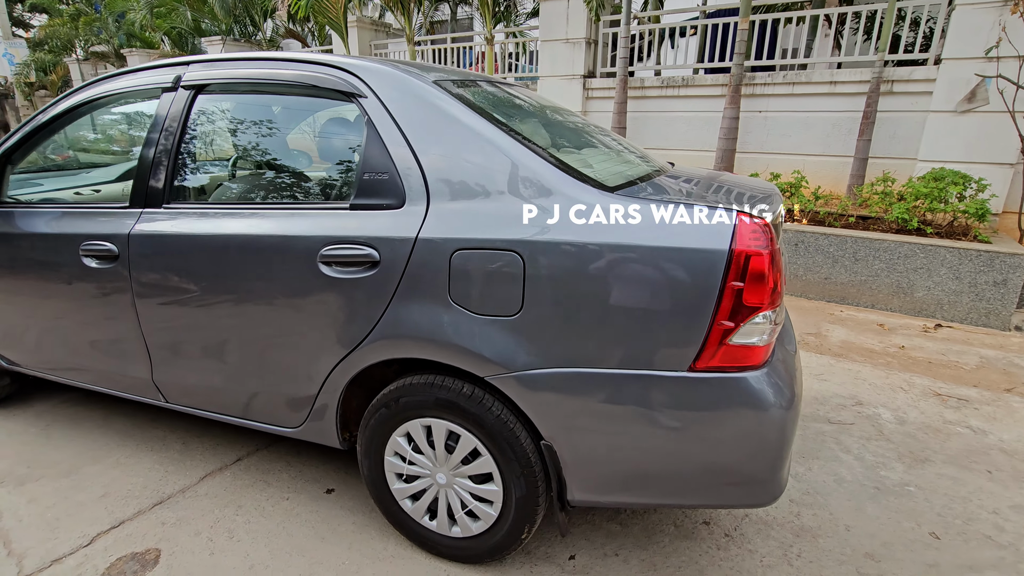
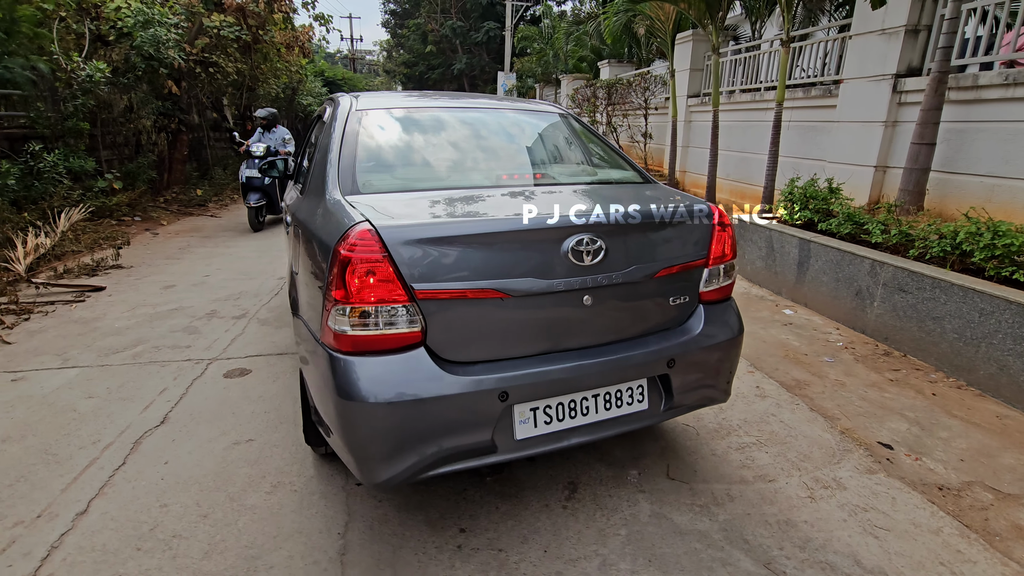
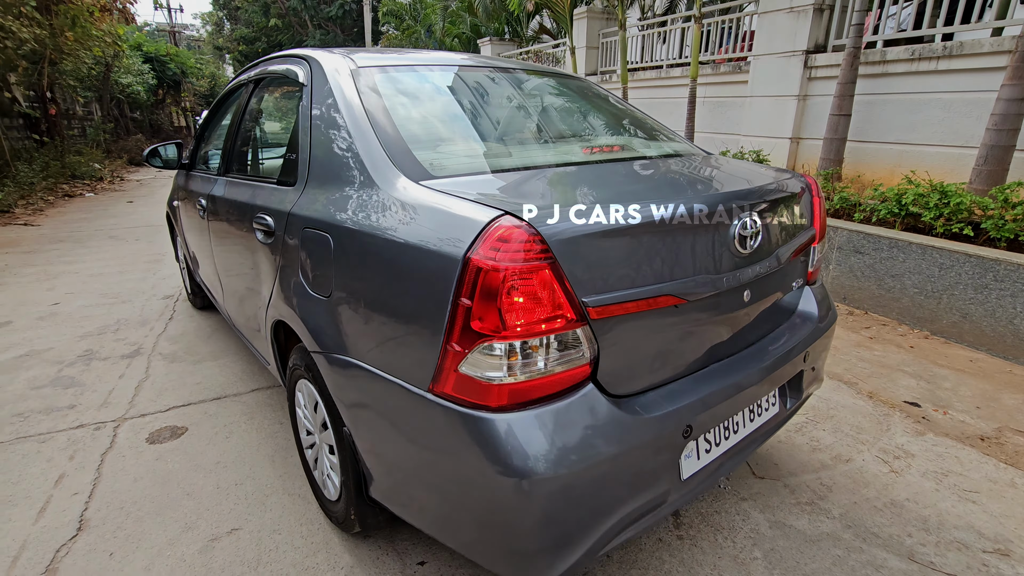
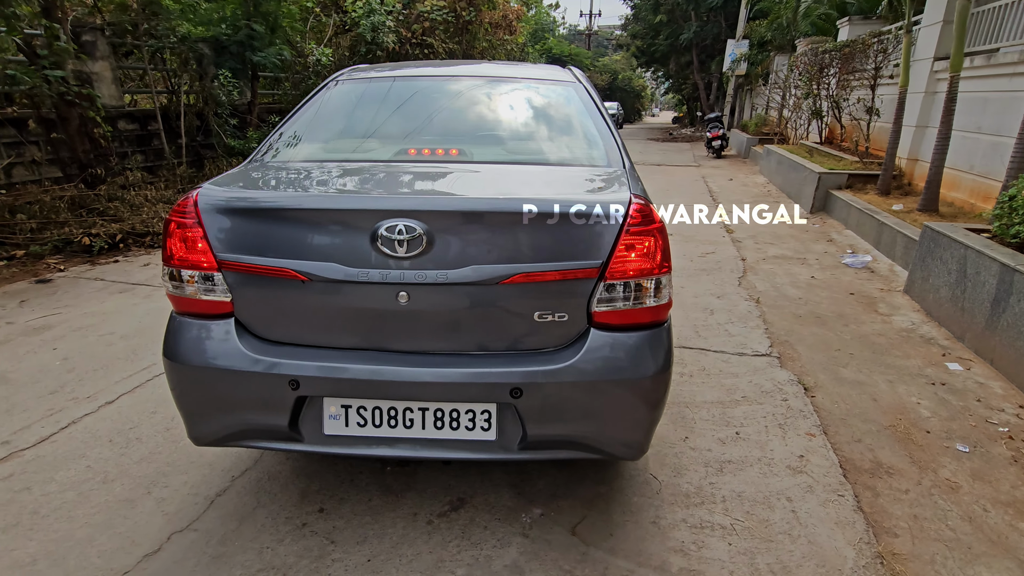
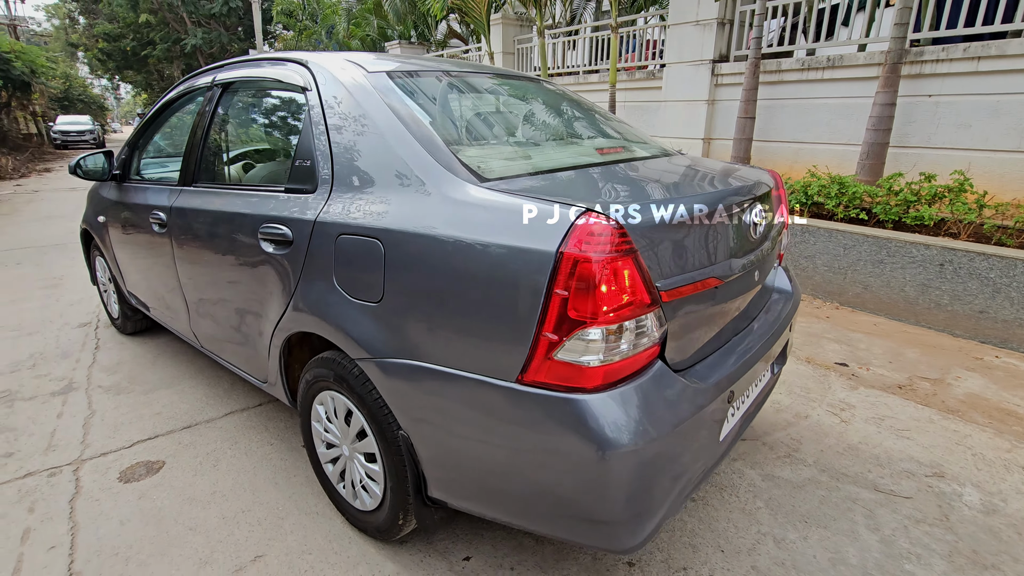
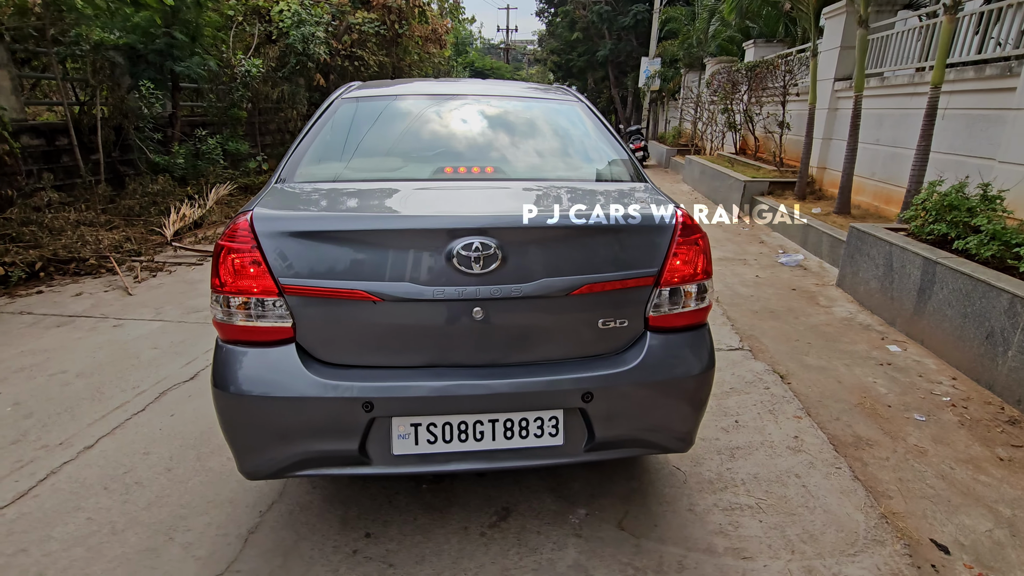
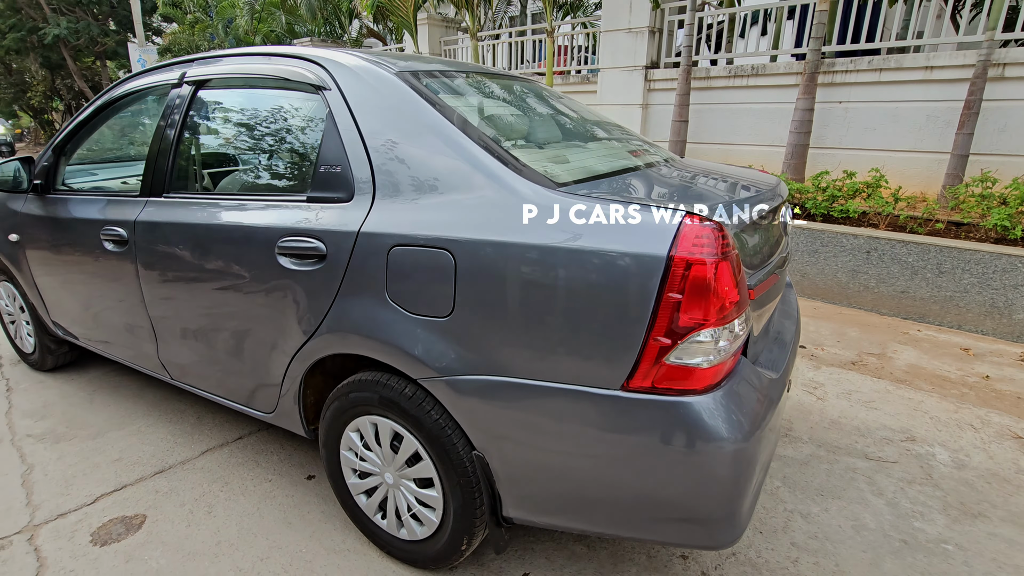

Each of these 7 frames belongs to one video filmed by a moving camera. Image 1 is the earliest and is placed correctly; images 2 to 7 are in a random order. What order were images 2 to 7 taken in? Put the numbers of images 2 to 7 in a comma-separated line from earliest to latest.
7, 5, 3, 2, 6, 4
